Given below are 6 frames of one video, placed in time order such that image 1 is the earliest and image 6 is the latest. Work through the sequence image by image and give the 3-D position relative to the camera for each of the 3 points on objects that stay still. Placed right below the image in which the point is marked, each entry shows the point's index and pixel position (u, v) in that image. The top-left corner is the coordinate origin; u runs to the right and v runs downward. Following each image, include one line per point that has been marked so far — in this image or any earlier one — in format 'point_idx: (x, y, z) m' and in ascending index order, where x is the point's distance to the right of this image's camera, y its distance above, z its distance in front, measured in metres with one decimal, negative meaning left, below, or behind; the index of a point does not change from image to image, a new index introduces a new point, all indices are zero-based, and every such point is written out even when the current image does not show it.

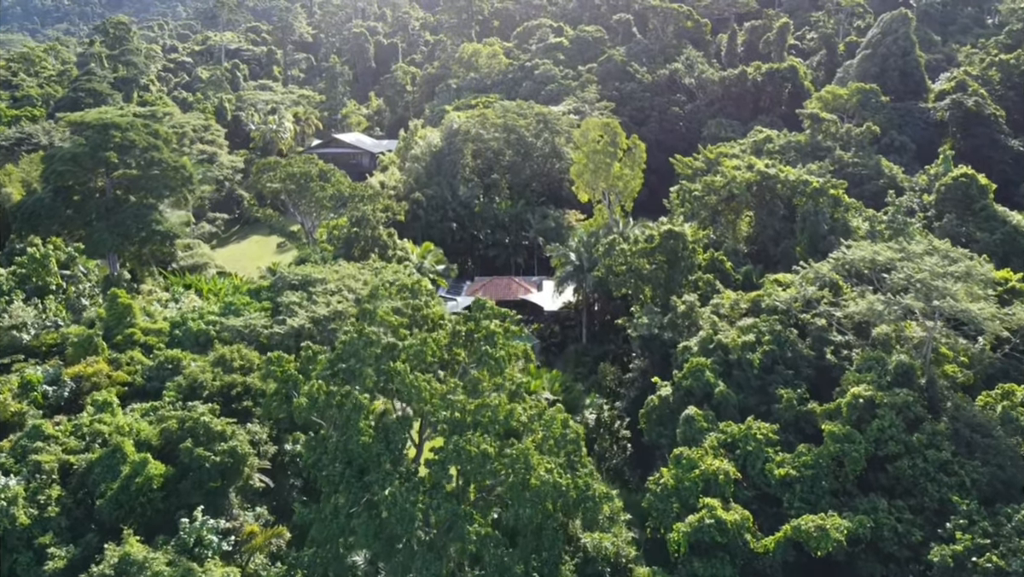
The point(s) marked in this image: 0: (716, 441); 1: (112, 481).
0: (+5.0, -3.8, +19.9) m
1: (-8.3, -4.0, +16.7) m
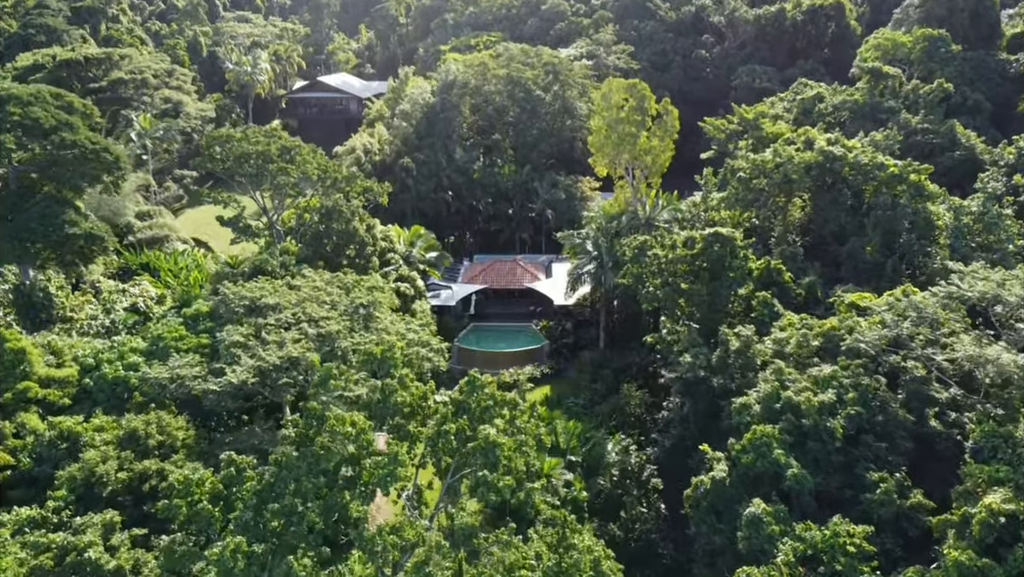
0: (+5.2, -5.0, +14.8) m
1: (-8.2, -5.4, +11.7) m
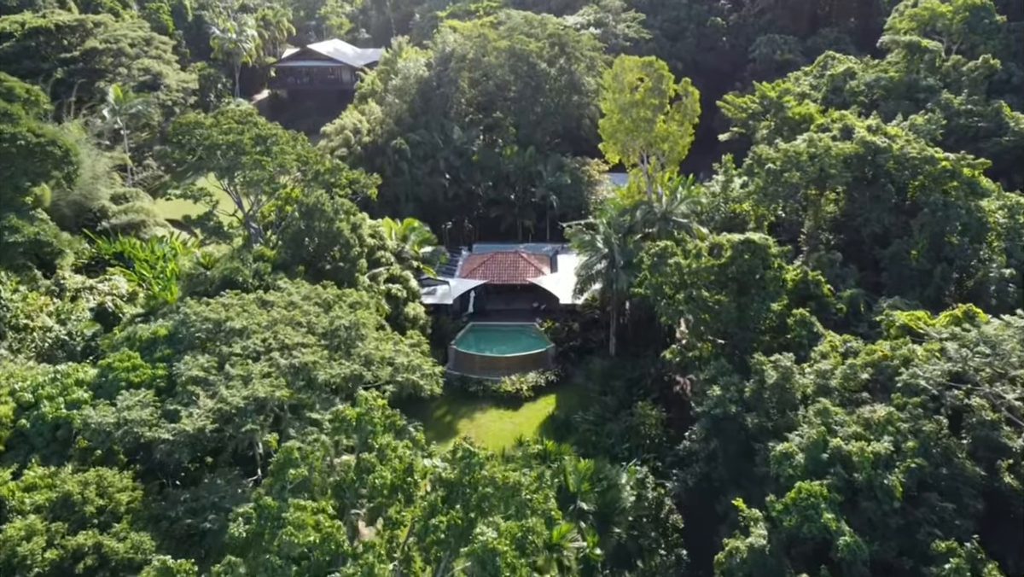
0: (+5.2, -5.7, +12.4) m
1: (-8.1, -6.3, +9.3) m
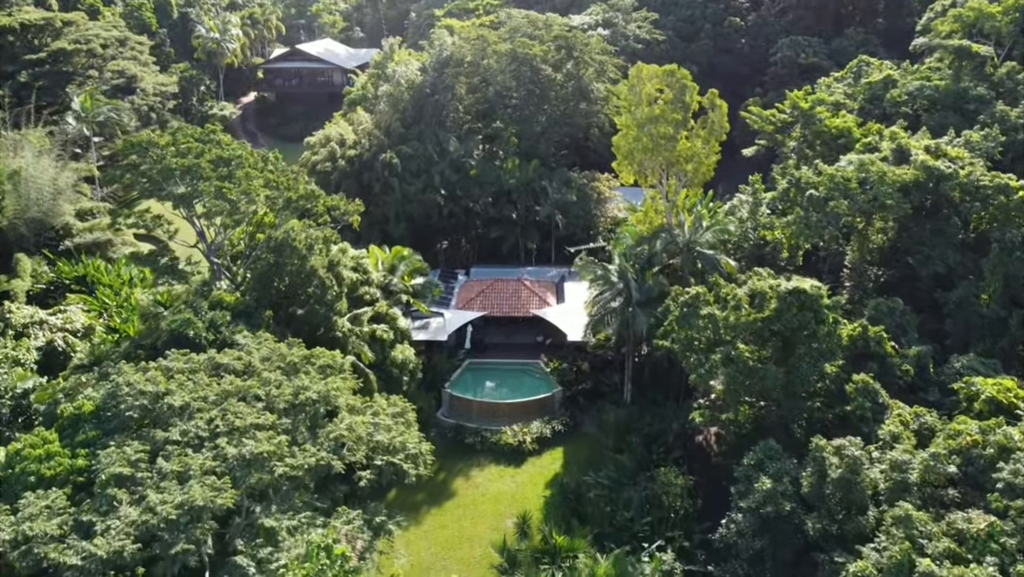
0: (+5.3, -6.9, +9.2) m
1: (-8.1, -7.5, +6.1) m
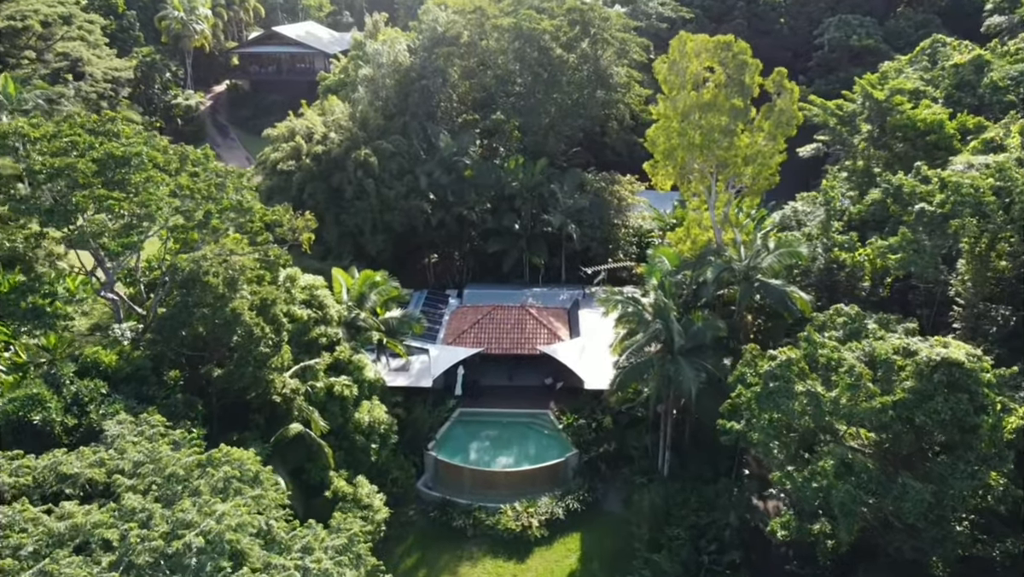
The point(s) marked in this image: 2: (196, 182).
0: (+5.3, -7.9, +3.7) m
1: (-8.1, -8.4, +0.6) m
2: (-6.0, +2.0, +15.5) m
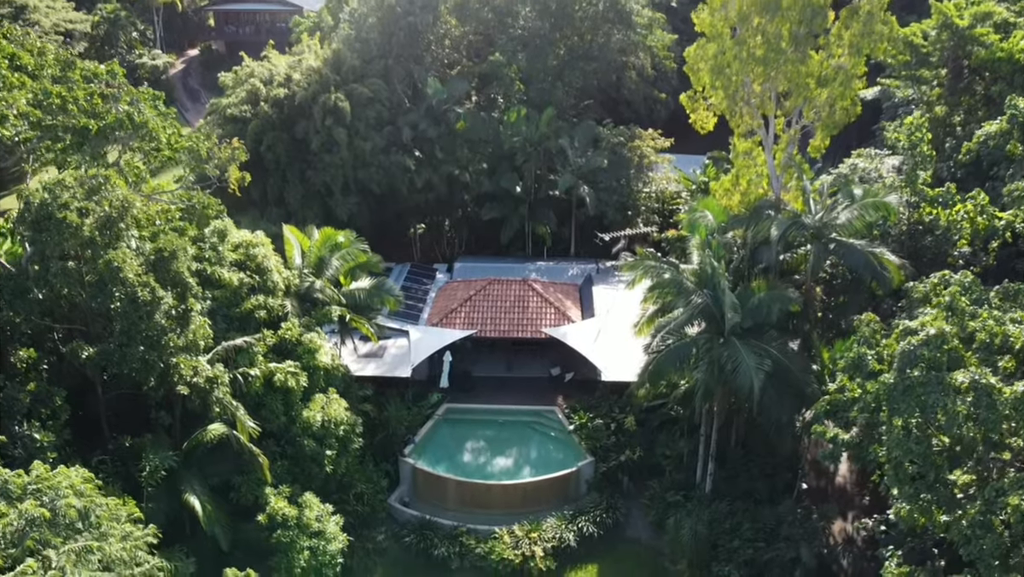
0: (+5.2, -7.3, -0.4) m
1: (-8.1, -7.8, -3.5) m
2: (-6.0, +2.7, +11.3) m
